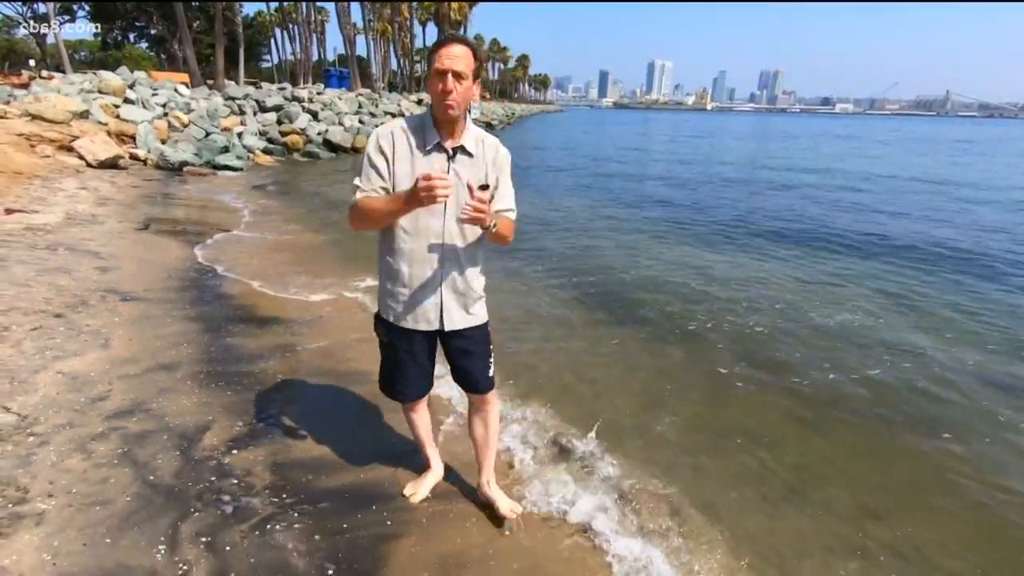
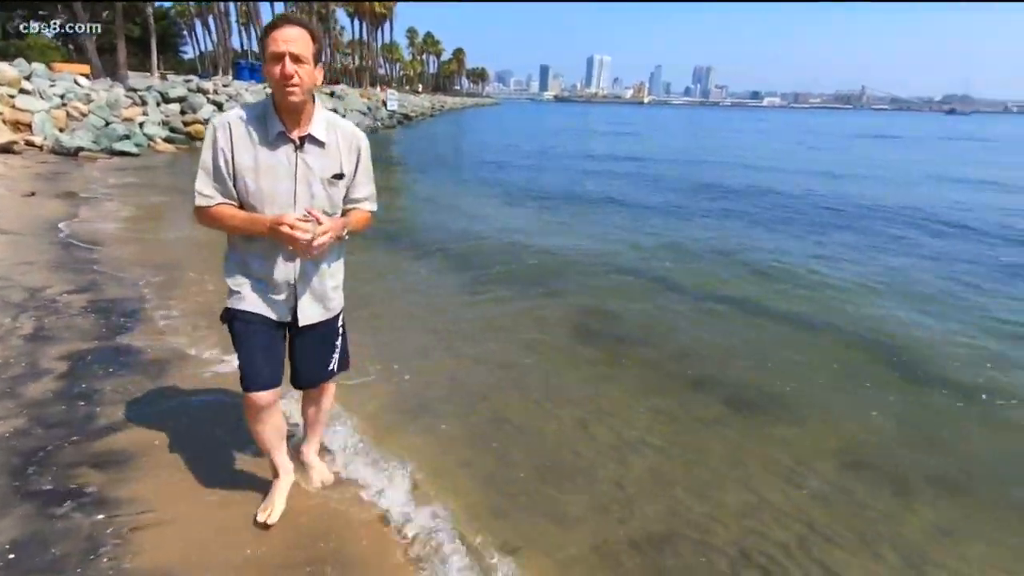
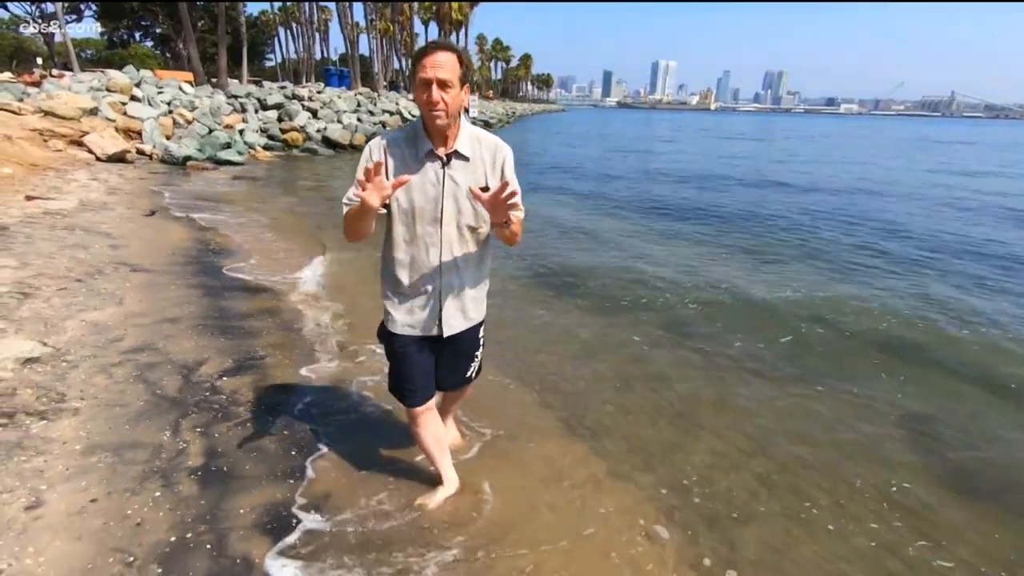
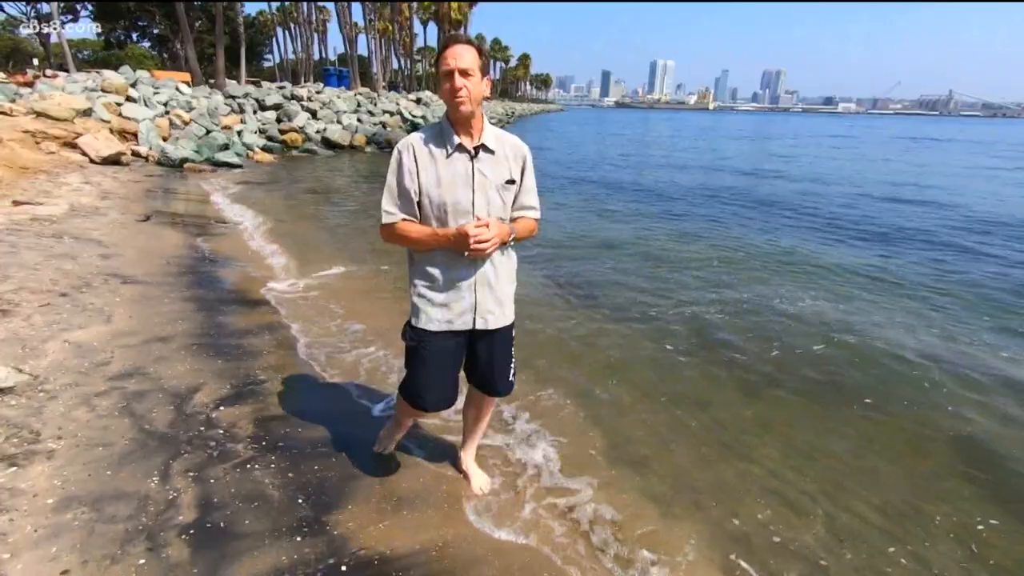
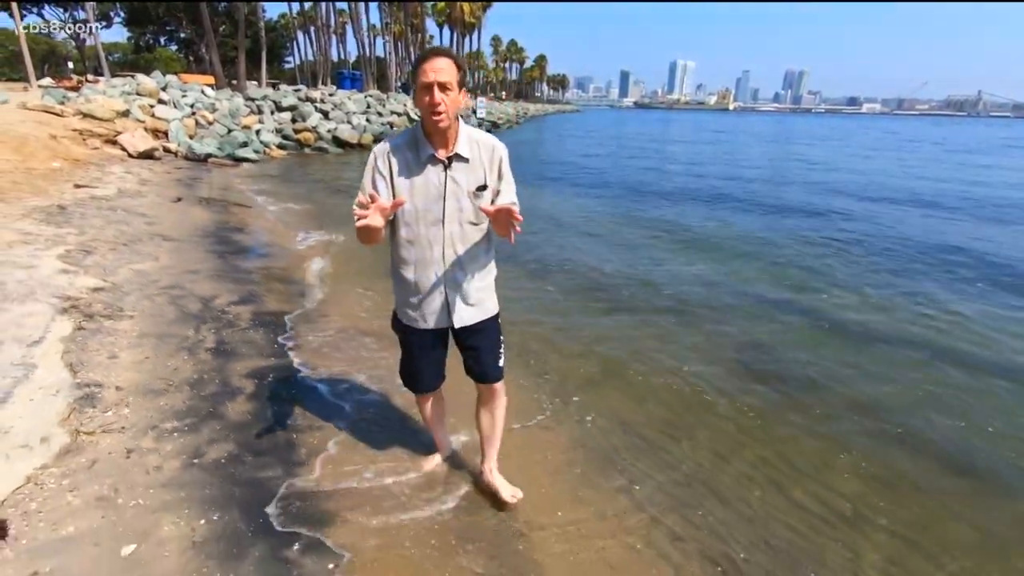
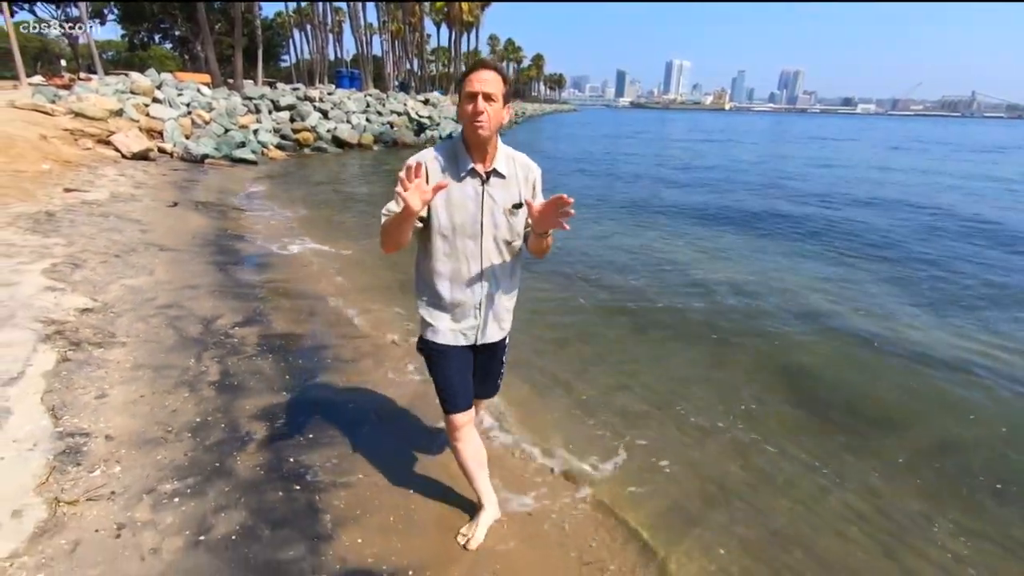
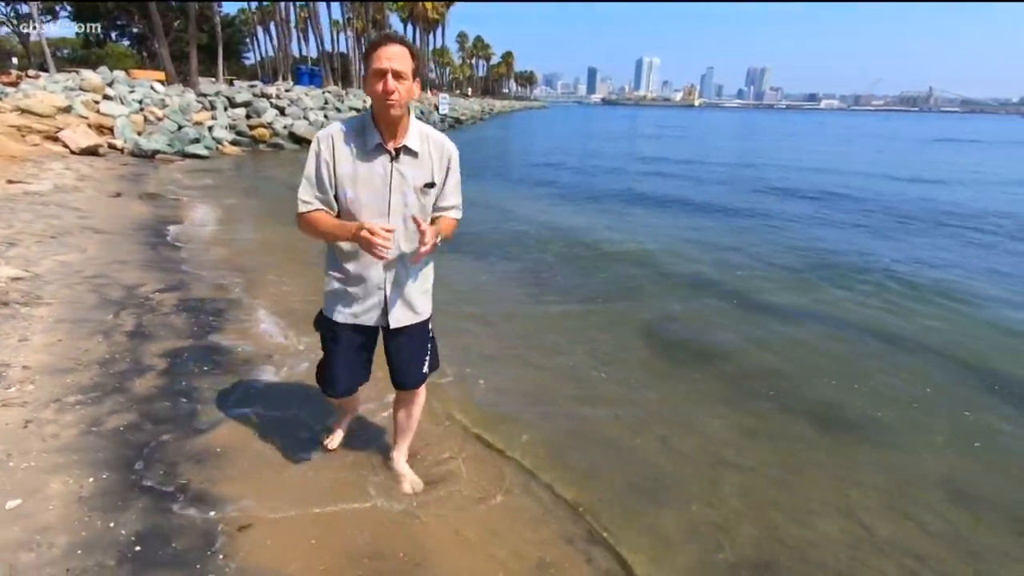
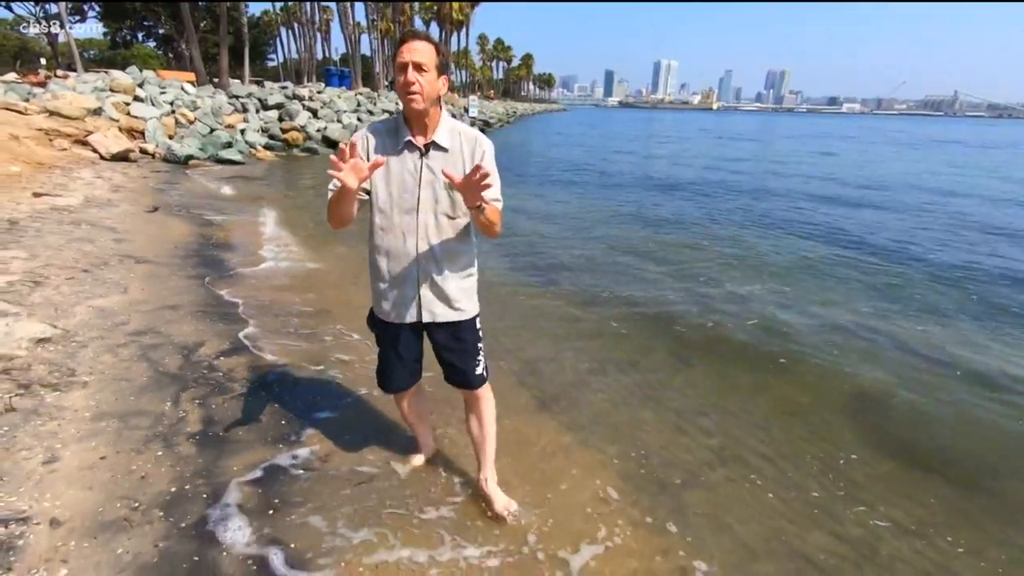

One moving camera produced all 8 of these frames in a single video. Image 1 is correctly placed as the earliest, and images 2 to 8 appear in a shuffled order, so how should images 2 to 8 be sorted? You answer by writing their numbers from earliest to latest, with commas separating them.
4, 3, 8, 6, 5, 7, 2
